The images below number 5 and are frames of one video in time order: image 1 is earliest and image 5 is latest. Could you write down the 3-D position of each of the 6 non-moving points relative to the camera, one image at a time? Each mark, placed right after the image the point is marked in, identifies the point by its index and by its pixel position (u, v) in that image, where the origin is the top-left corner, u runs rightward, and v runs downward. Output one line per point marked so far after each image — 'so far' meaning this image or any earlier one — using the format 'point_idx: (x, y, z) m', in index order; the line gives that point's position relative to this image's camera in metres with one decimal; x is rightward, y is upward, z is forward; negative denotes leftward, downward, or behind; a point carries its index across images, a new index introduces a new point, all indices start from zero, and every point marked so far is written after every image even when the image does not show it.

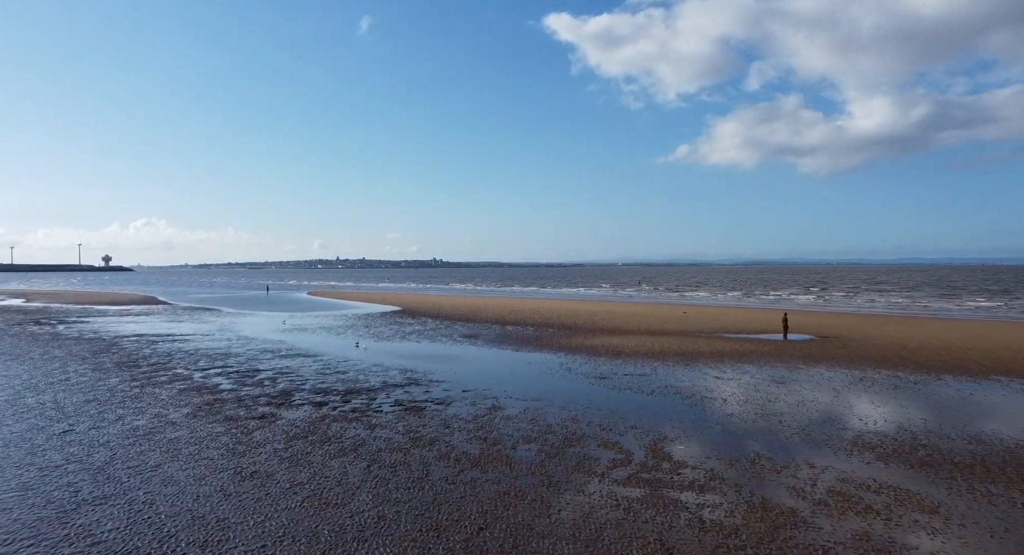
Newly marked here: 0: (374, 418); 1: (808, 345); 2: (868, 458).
0: (-2.5, -2.5, +10.5) m
1: (+10.4, -2.5, +20.4) m
2: (+4.9, -2.5, +8.1) m
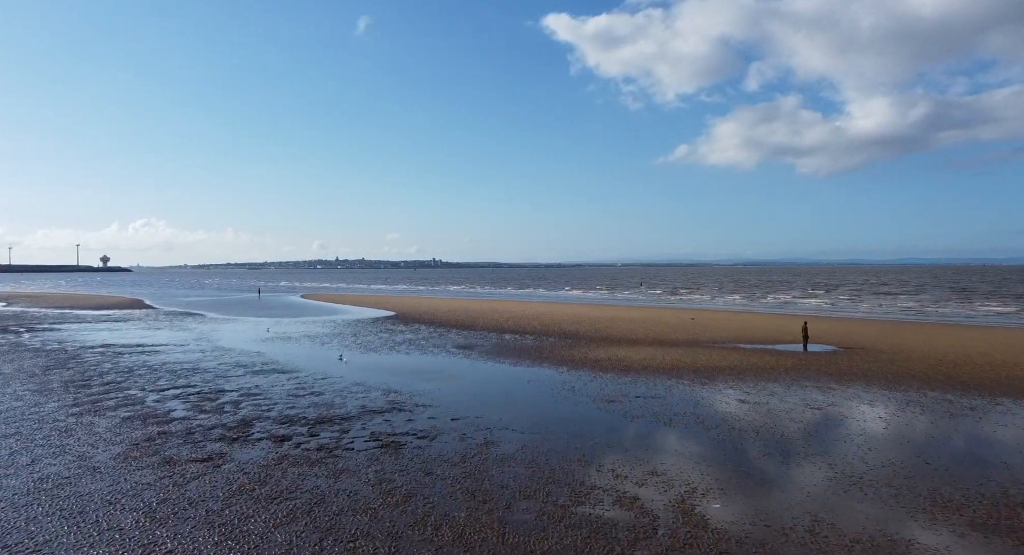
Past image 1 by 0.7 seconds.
0: (-2.6, -2.7, +8.8) m
1: (+10.3, -2.7, +18.7) m
2: (+4.9, -2.7, +6.4) m
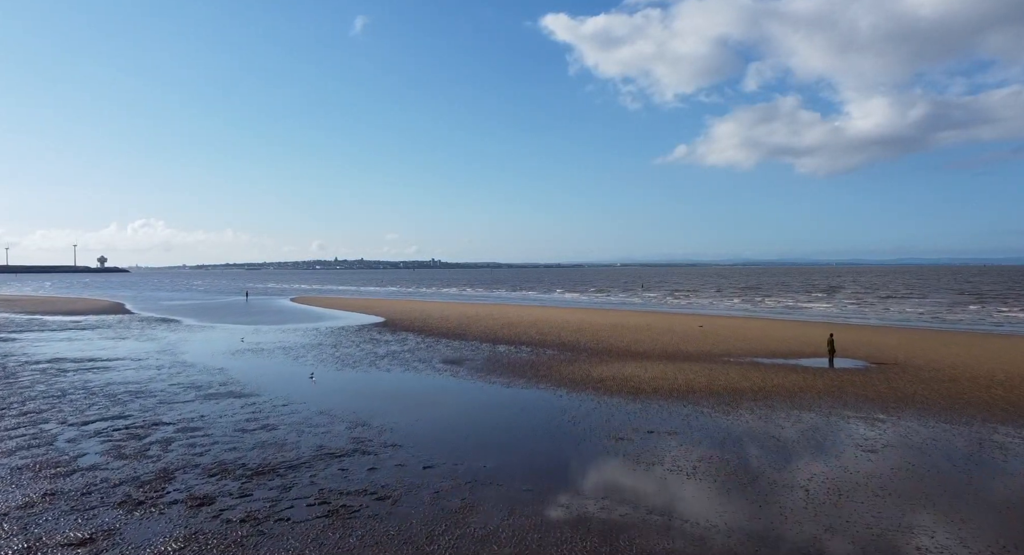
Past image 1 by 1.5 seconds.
0: (-2.8, -3.0, +6.6) m
1: (+10.1, -2.9, +16.5) m
2: (+4.7, -2.9, +4.2) m
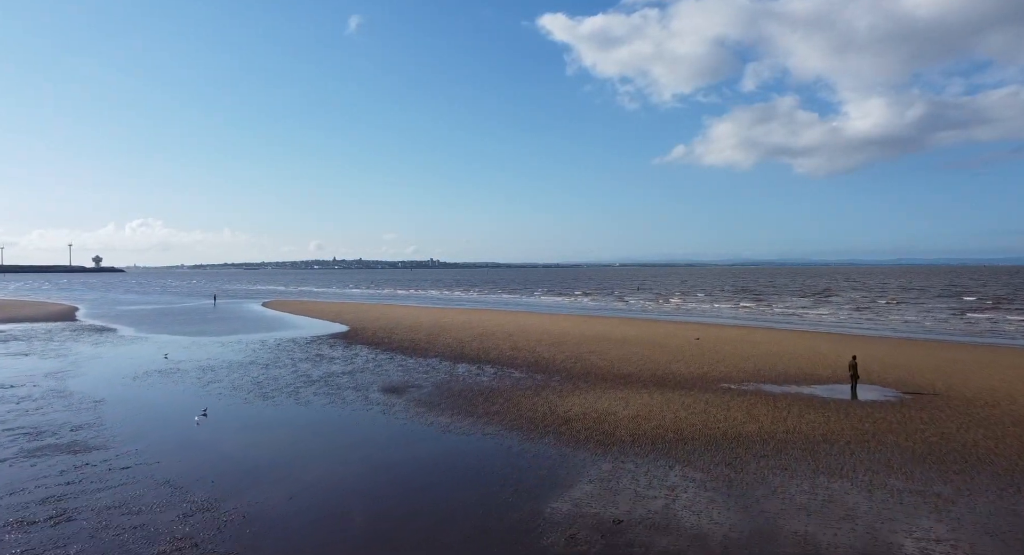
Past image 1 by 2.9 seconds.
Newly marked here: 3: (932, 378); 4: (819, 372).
0: (-4.0, -3.3, +3.0) m
1: (+8.8, -3.2, +13.0) m
2: (+3.4, -3.2, +0.6) m
3: (+13.0, -3.0, +18.0) m
4: (+10.3, -3.1, +19.4) m
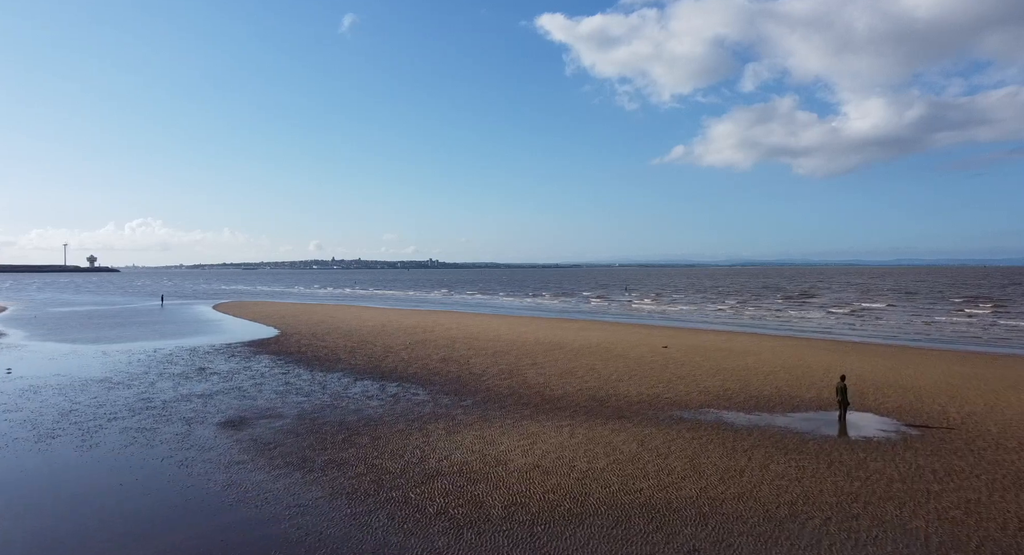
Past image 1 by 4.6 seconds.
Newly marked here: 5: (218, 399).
0: (-6.6, -3.2, -1.0) m
1: (+6.2, -3.2, +9.0) m
2: (+0.9, -3.1, -3.3) m
3: (+10.4, -3.0, +14.0) m
4: (+7.7, -3.1, +15.4) m
5: (-7.5, -3.1, +14.8) m
